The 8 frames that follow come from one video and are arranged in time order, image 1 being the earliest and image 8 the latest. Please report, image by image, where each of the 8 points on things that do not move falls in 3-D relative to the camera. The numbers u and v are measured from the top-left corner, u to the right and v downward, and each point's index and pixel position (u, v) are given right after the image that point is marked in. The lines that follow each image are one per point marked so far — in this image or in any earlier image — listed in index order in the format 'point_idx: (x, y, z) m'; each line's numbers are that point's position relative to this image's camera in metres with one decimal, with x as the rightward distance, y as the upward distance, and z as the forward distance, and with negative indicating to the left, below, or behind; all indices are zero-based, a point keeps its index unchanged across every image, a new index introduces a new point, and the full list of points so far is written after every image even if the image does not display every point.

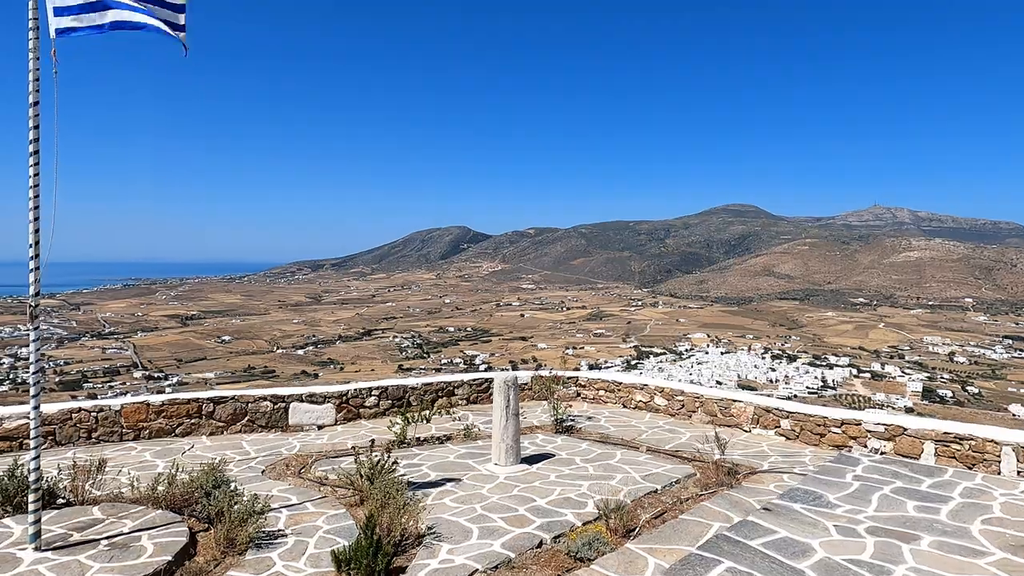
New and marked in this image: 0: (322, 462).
0: (-1.5, -1.3, +4.8) m
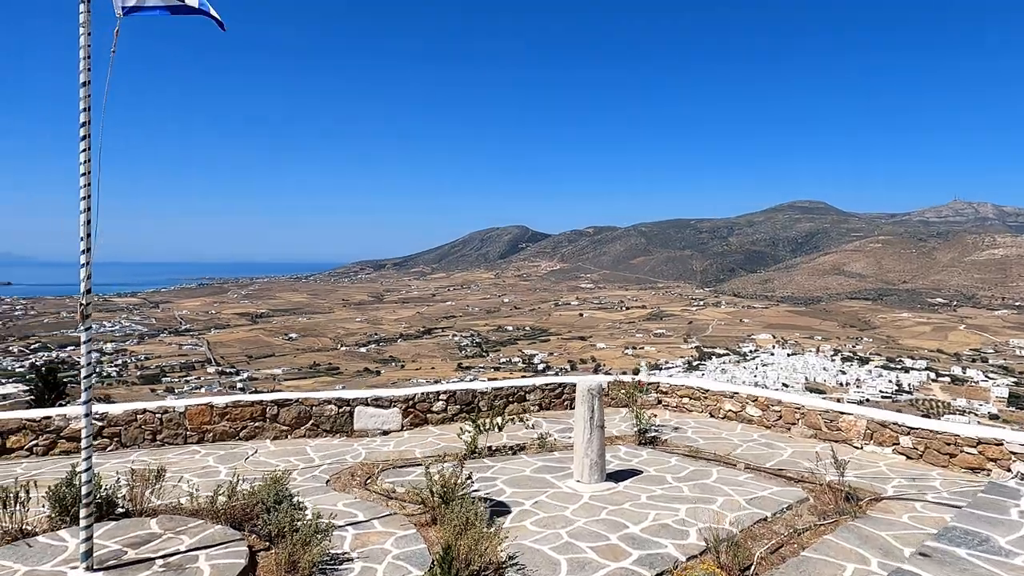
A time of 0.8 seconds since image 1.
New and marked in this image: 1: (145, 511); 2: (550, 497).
0: (-0.9, -1.3, +4.4) m
1: (-2.0, -1.2, +3.5) m
2: (+0.2, -1.3, +4.0) m
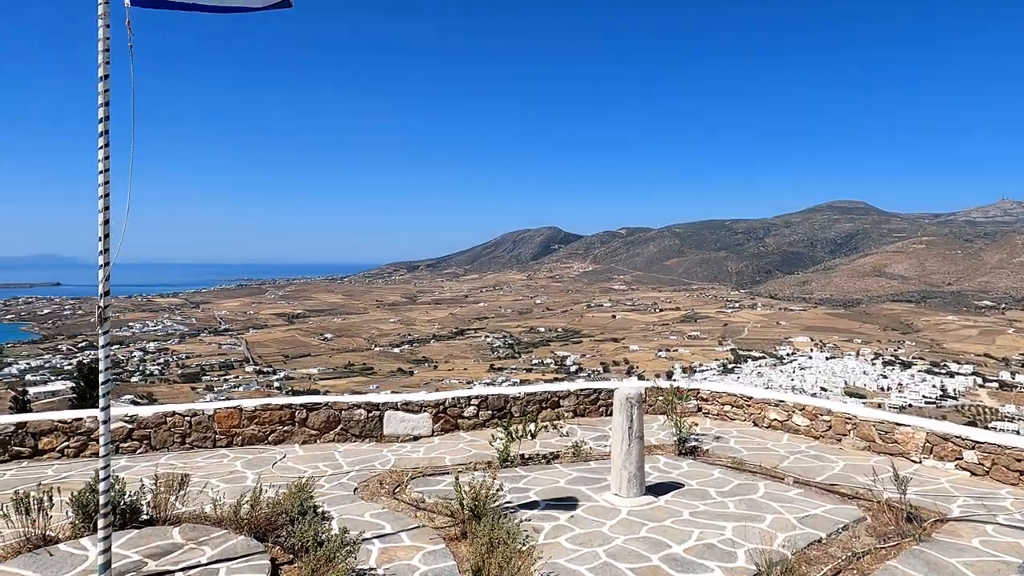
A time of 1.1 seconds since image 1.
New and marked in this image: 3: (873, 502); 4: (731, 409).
0: (-0.6, -1.3, +4.3) m
1: (-1.9, -1.2, +3.4) m
2: (+0.4, -1.3, +3.8) m
3: (+2.4, -1.4, +4.1) m
4: (+2.2, -1.2, +6.3) m
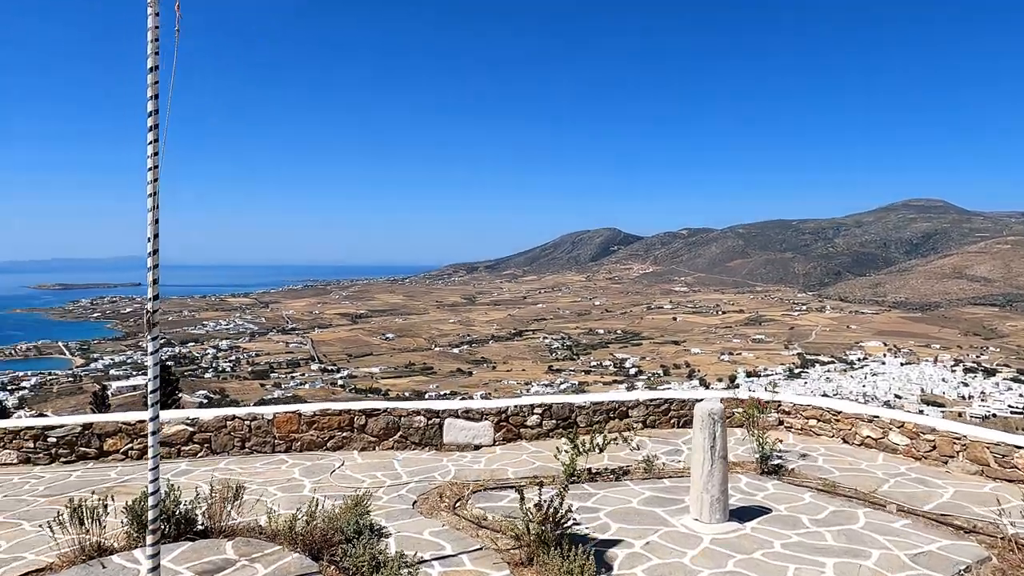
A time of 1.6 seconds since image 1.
0: (-0.2, -1.3, +4.0) m
1: (-1.5, -1.3, +3.2) m
2: (+0.8, -1.4, +3.4) m
3: (+2.8, -1.4, +3.5) m
4: (+2.8, -1.3, +5.8) m
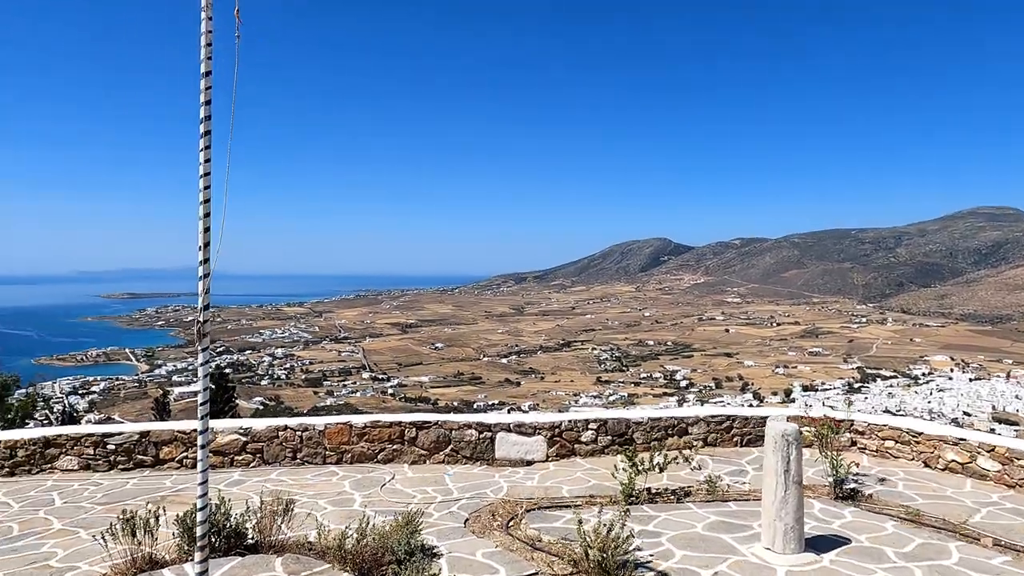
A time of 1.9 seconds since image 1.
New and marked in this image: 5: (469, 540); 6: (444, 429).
0: (+0.1, -1.4, +3.8) m
1: (-1.2, -1.3, +3.2) m
2: (+1.1, -1.4, +3.2) m
3: (+3.1, -1.5, +3.1) m
4: (+3.3, -1.4, +5.4) m
5: (-0.2, -1.4, +3.5) m
6: (-0.5, -1.1, +4.9) m
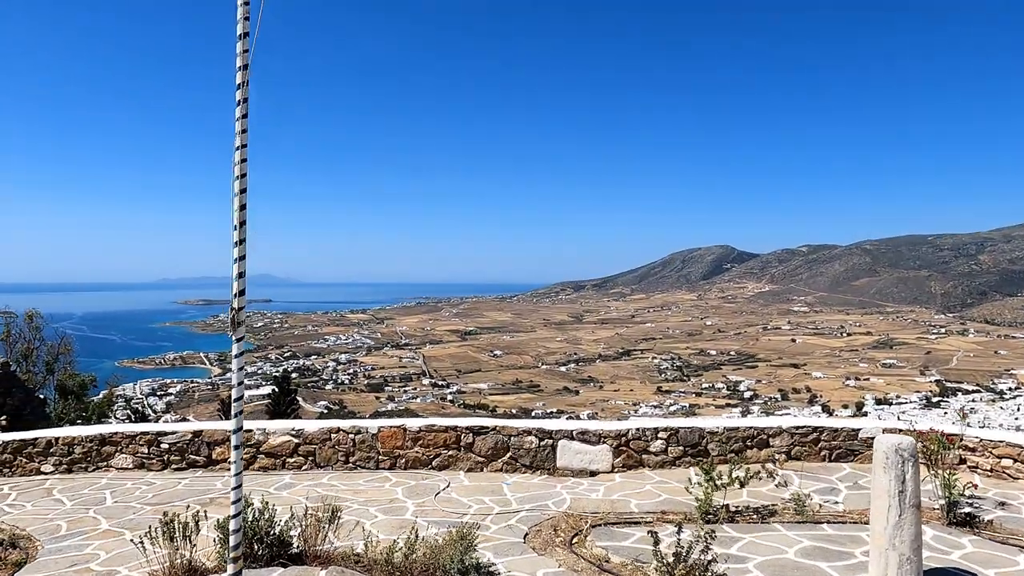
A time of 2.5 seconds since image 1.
0: (+0.5, -1.4, +3.5) m
1: (-0.9, -1.3, +2.9) m
2: (+1.4, -1.4, +2.7) m
3: (+3.3, -1.4, +2.5) m
4: (+3.8, -1.3, +4.7) m
5: (+0.1, -1.4, +3.2) m
6: (-0.1, -1.1, +4.6) m
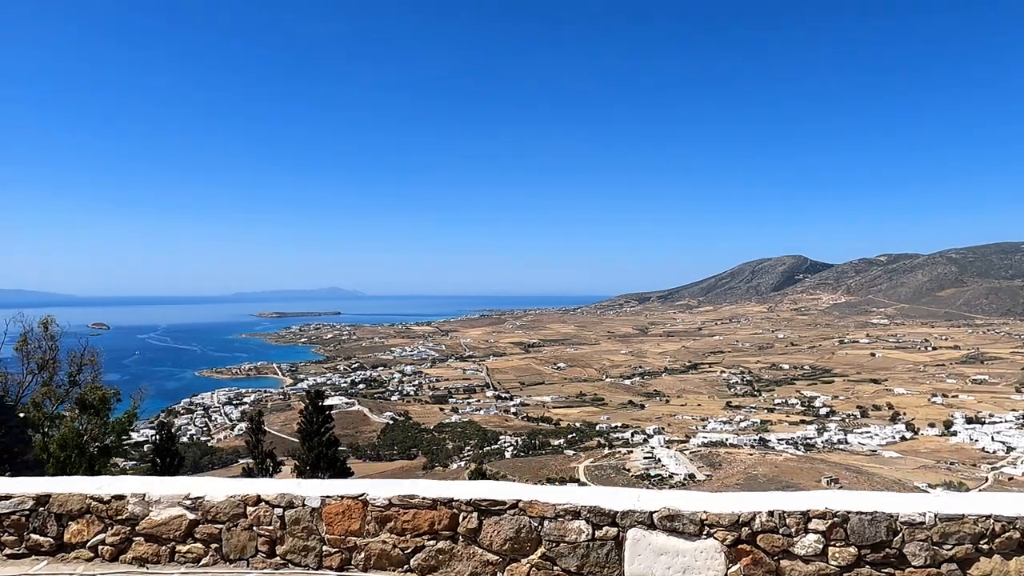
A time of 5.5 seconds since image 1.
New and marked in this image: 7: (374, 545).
0: (+0.5, -1.2, +1.5) m
1: (-0.9, -1.1, +1.1) m
2: (+1.4, -1.2, +0.6) m
3: (+3.3, -1.3, +0.2) m
4: (+3.9, -1.2, +2.4) m
5: (+0.1, -1.2, +1.2) m
6: (+0.1, -1.0, +2.7) m
7: (-0.6, -1.1, +2.7) m
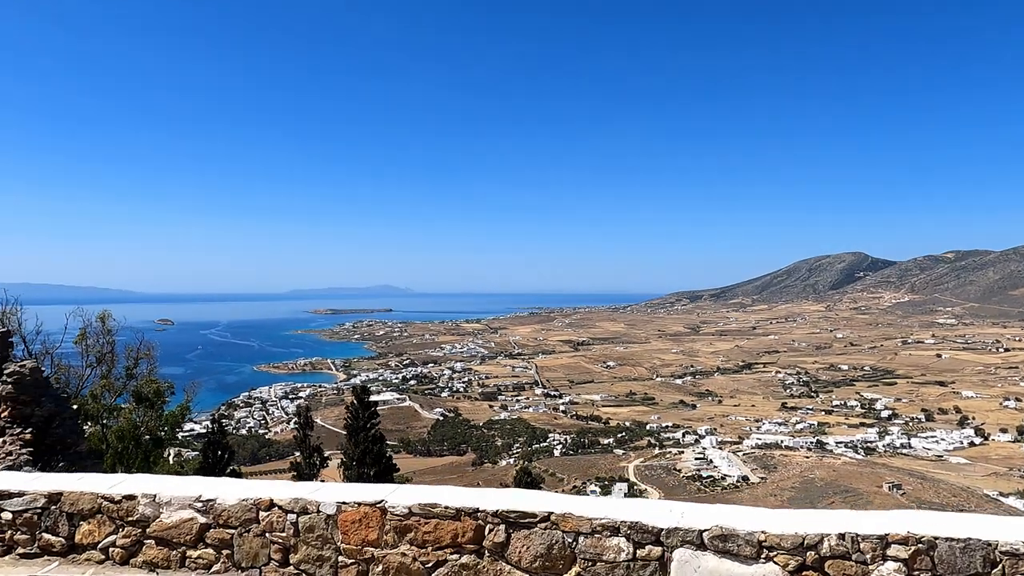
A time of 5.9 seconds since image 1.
0: (+0.5, -1.2, +1.2) m
1: (-0.9, -1.1, +0.9) m
2: (+1.3, -1.2, +0.2) m
3: (+3.2, -1.2, -0.3) m
4: (+4.0, -1.2, +1.8) m
5: (+0.1, -1.2, +0.9) m
6: (+0.2, -0.9, +2.4) m
7: (-0.5, -1.1, +2.5) m
